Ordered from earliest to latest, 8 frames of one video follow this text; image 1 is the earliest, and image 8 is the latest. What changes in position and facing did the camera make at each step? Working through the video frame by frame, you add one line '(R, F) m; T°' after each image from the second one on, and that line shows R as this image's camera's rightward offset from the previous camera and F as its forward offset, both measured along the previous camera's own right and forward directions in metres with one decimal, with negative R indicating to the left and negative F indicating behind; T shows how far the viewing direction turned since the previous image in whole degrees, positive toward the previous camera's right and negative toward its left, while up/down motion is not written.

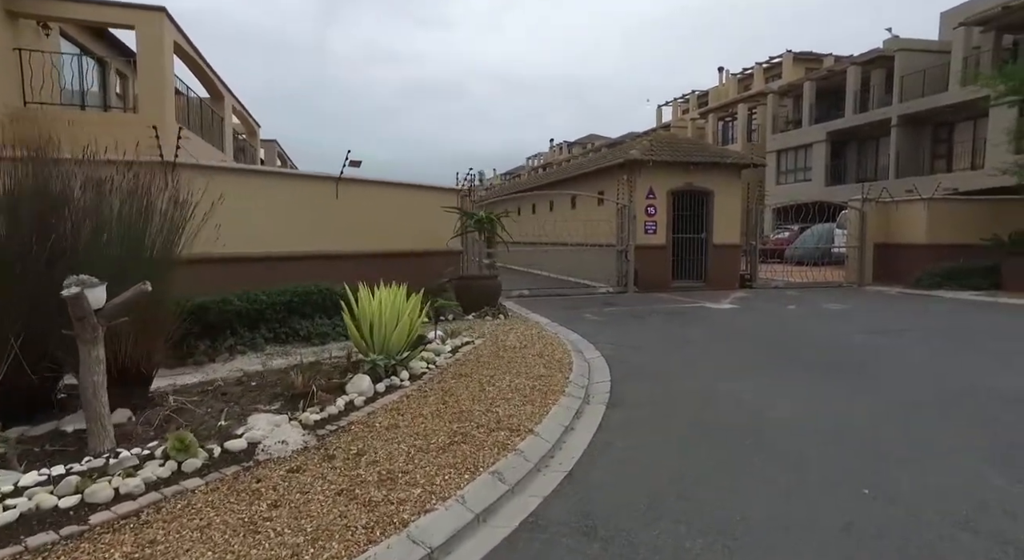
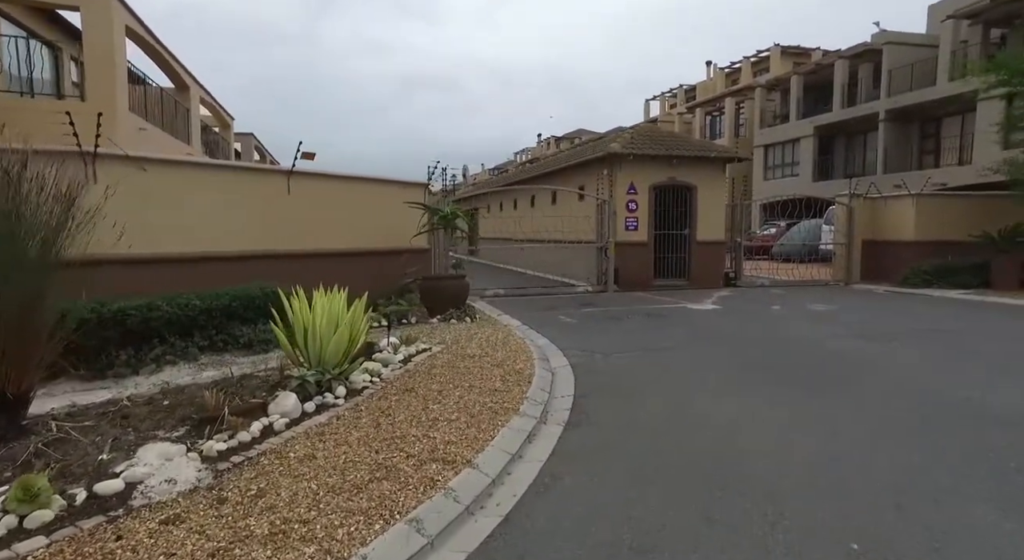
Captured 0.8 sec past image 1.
(+0.4, +0.6) m; +1°
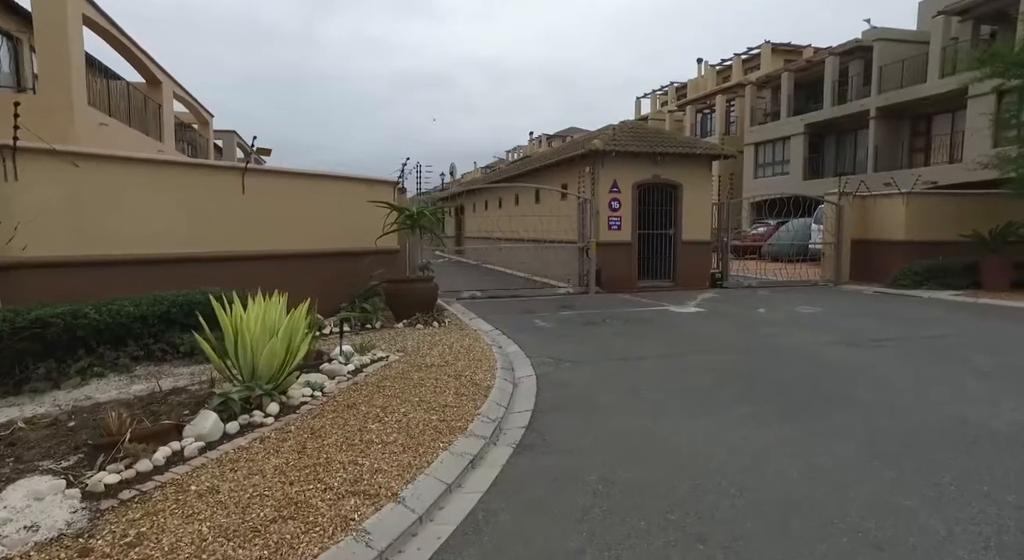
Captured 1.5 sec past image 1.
(+0.4, +0.4) m; +1°
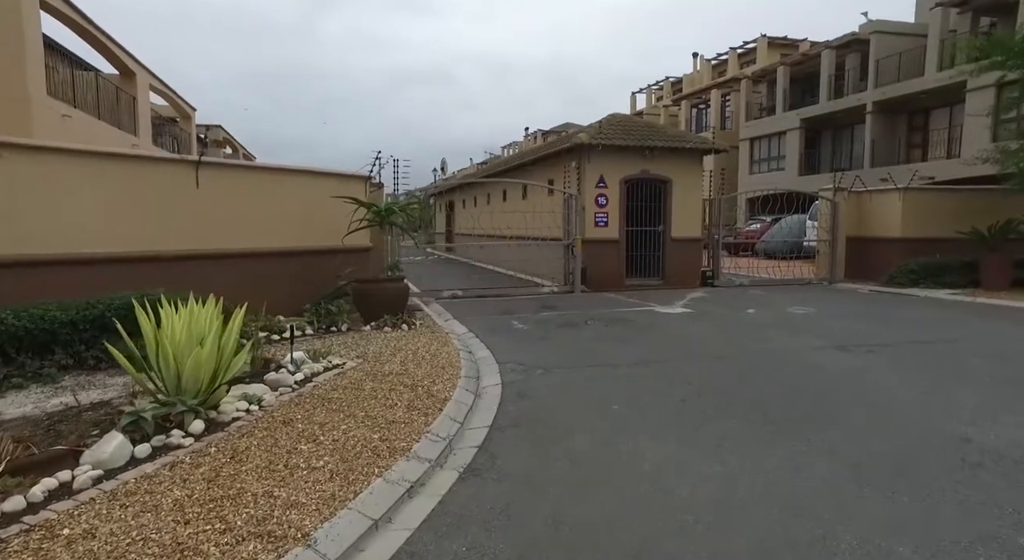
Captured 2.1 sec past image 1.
(+0.3, +0.5) m; 0°
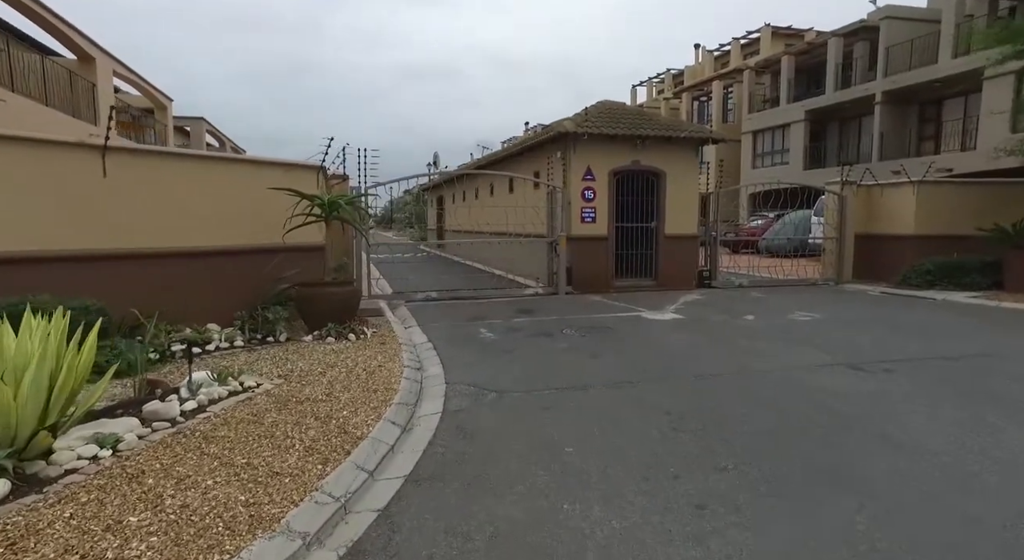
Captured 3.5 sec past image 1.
(+0.5, +1.0) m; 0°
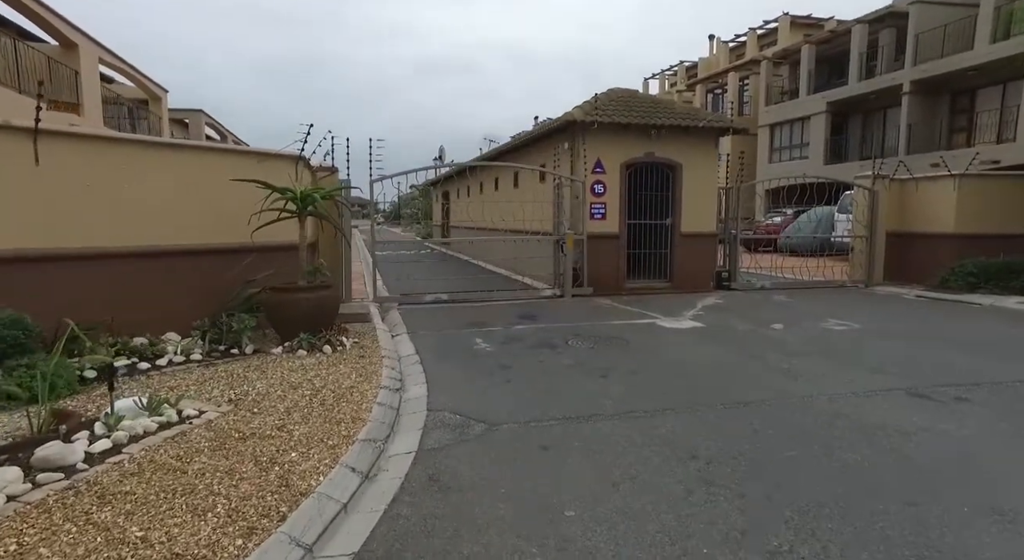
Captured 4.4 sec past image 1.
(+0.1, +0.9) m; -1°
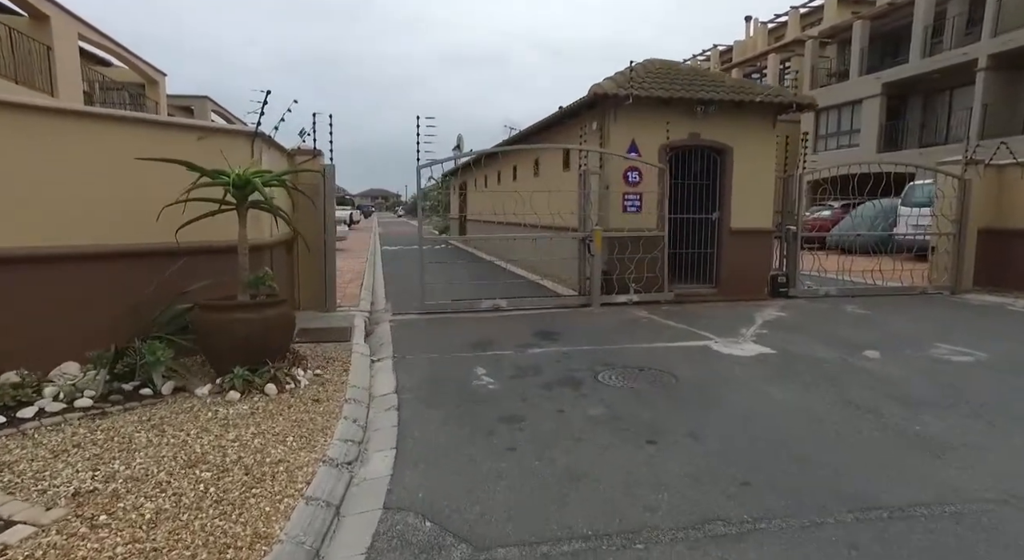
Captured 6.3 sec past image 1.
(+0.1, +1.8) m; -2°
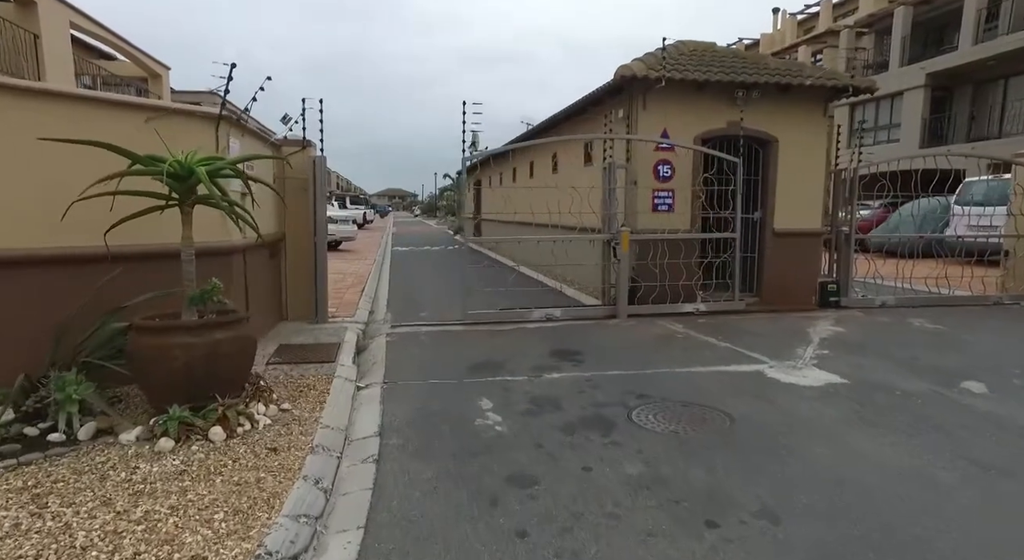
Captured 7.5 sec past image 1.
(0.0, +1.1) m; -2°
